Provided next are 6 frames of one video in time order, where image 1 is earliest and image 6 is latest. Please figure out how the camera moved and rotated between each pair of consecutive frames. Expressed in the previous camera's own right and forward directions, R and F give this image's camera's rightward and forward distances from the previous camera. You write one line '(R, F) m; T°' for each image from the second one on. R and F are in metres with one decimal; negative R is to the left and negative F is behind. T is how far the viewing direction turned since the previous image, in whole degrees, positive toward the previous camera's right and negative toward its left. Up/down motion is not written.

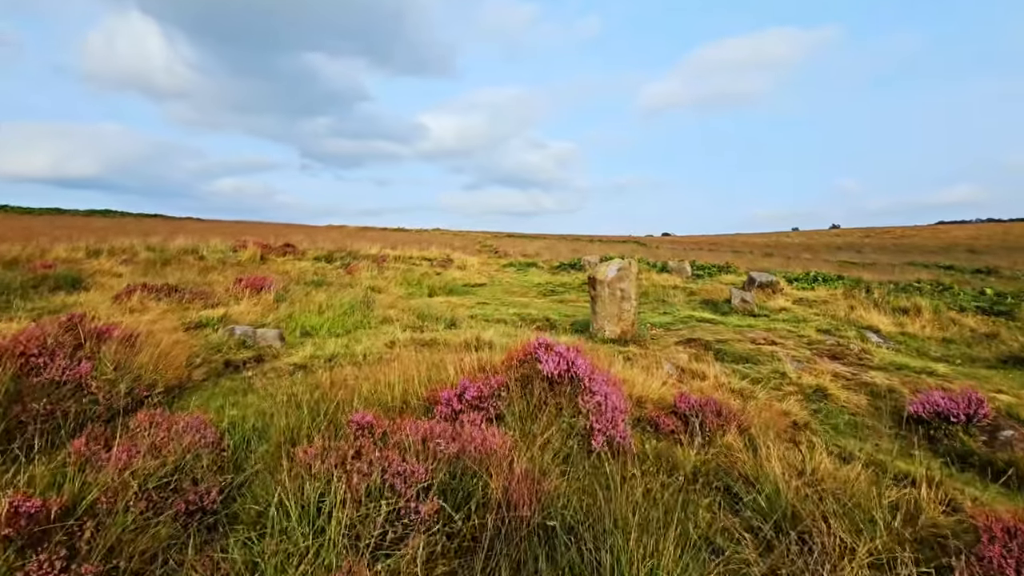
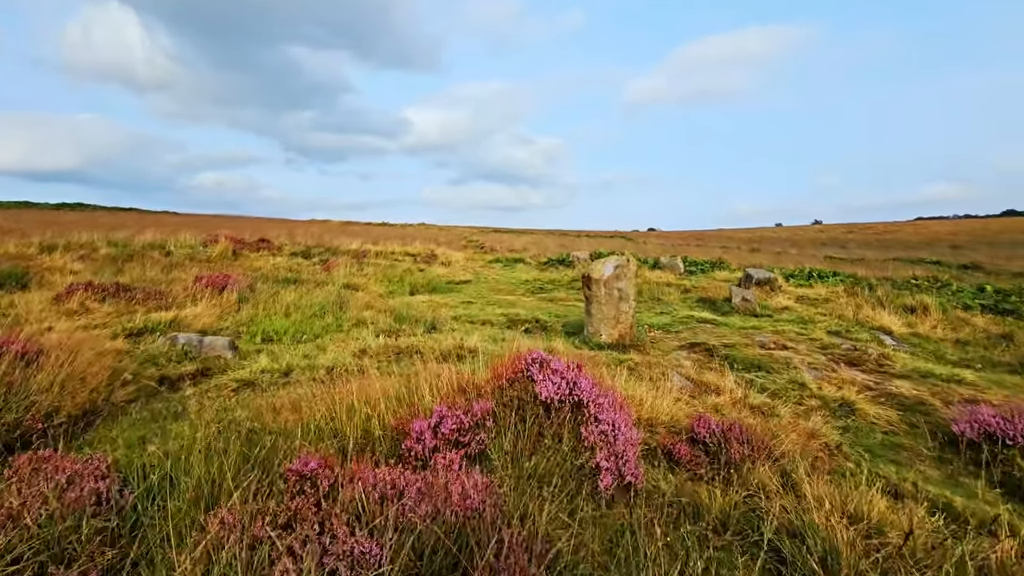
(0.0, +0.9) m; +2°
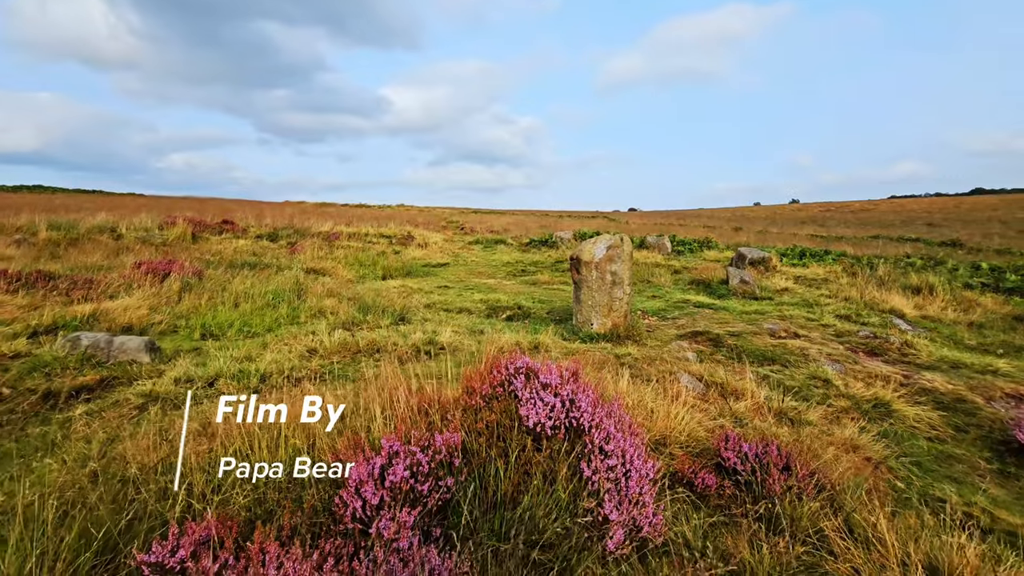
(0.0, +1.0) m; +2°
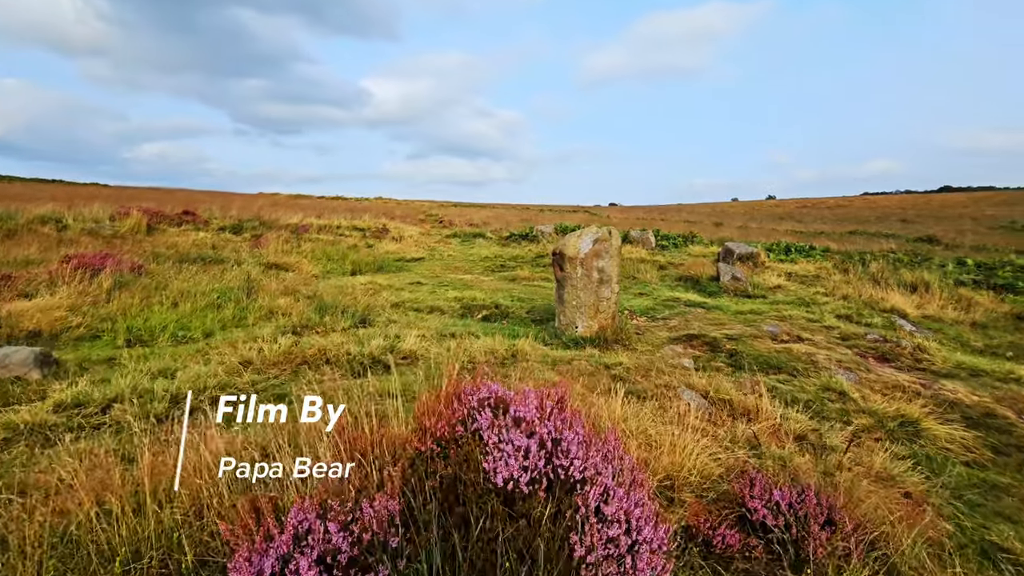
(+0.1, +0.8) m; +2°
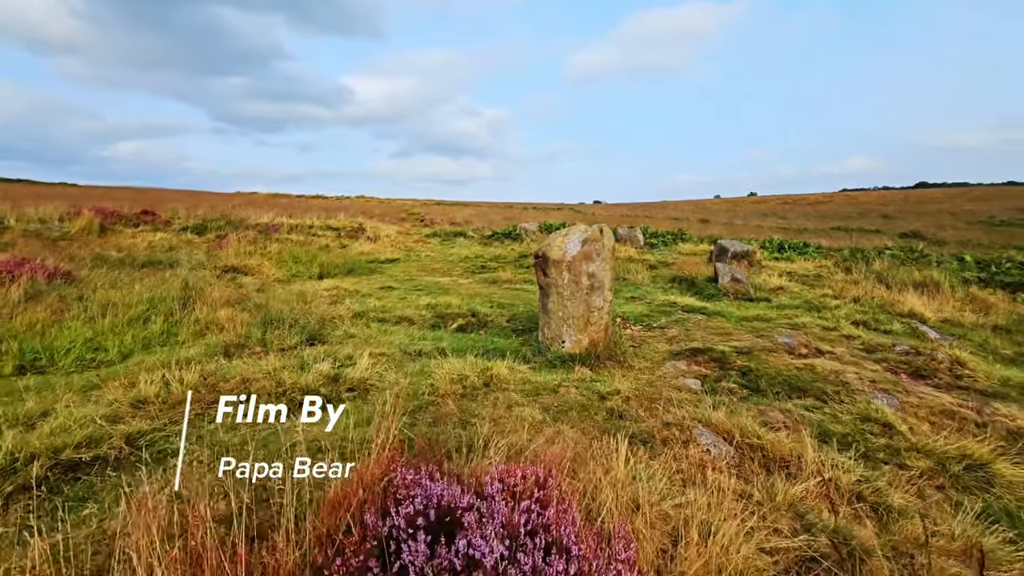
(+0.1, +0.9) m; +2°
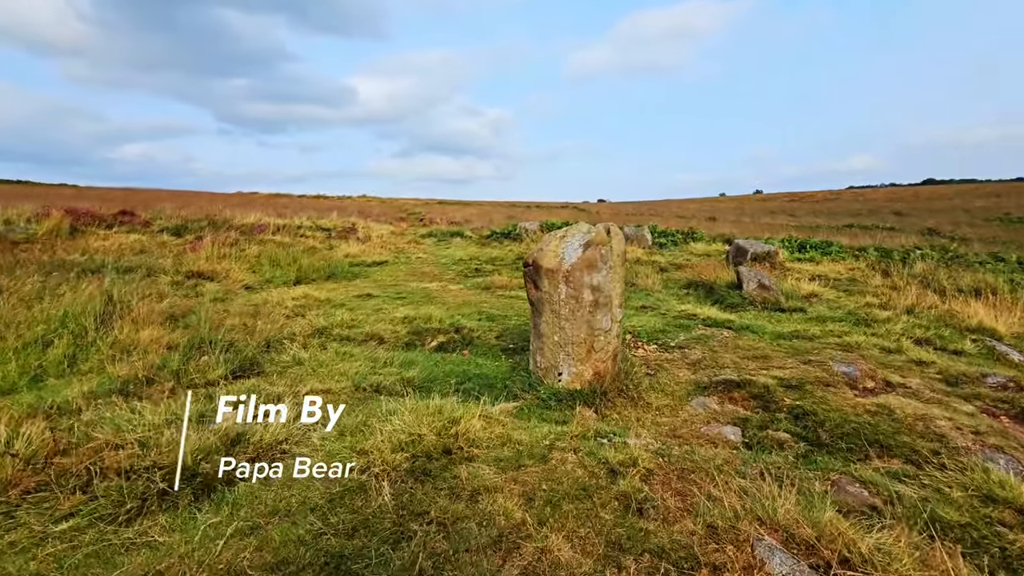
(+0.2, +1.2) m; 0°
